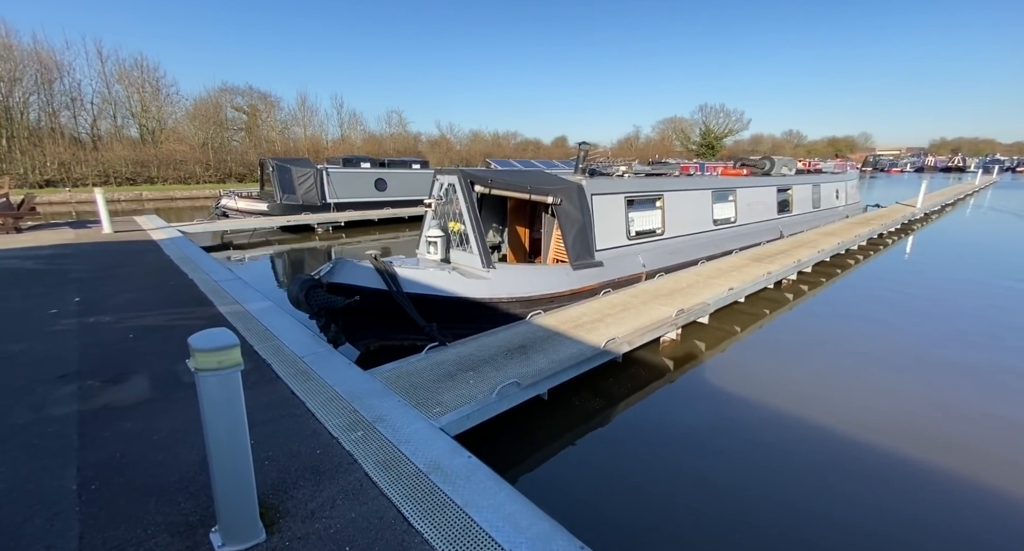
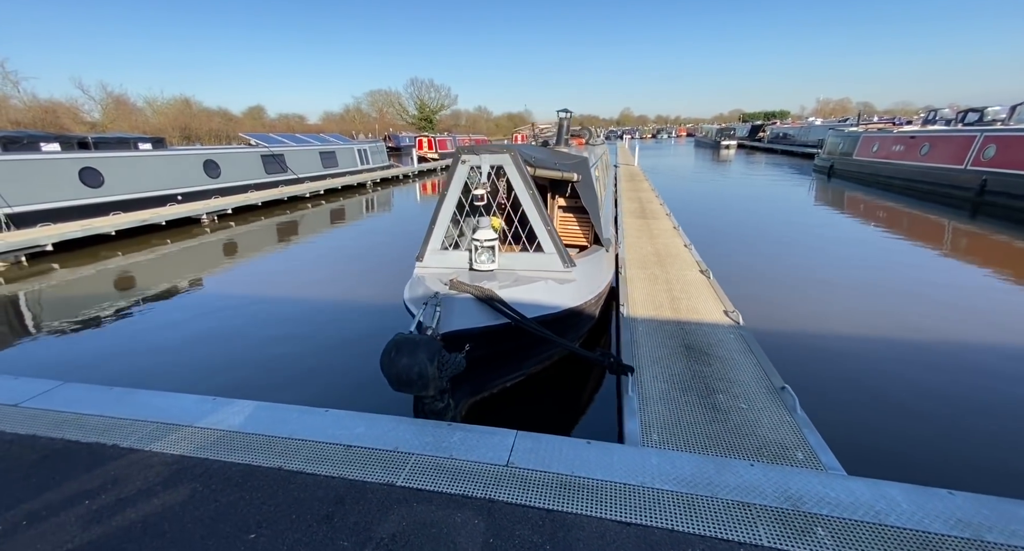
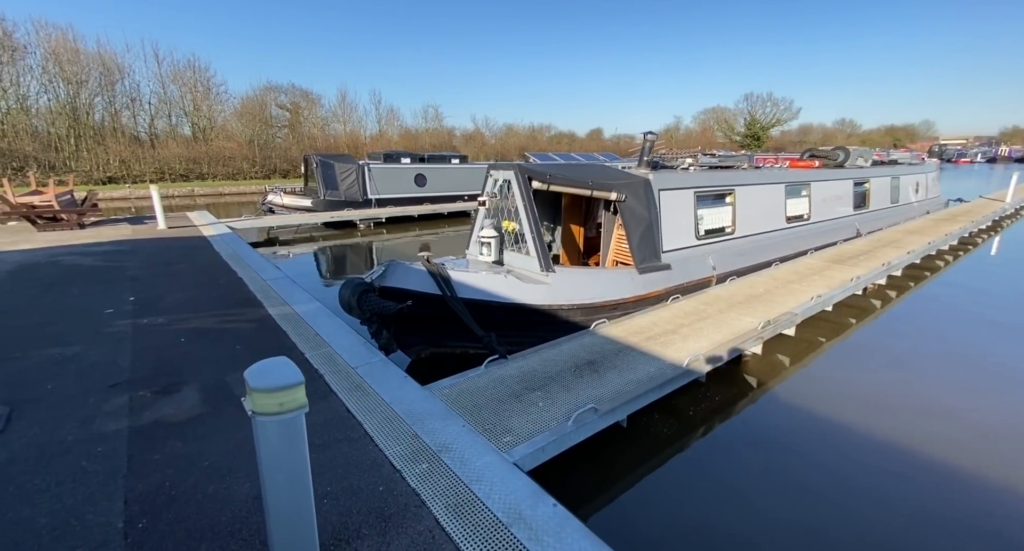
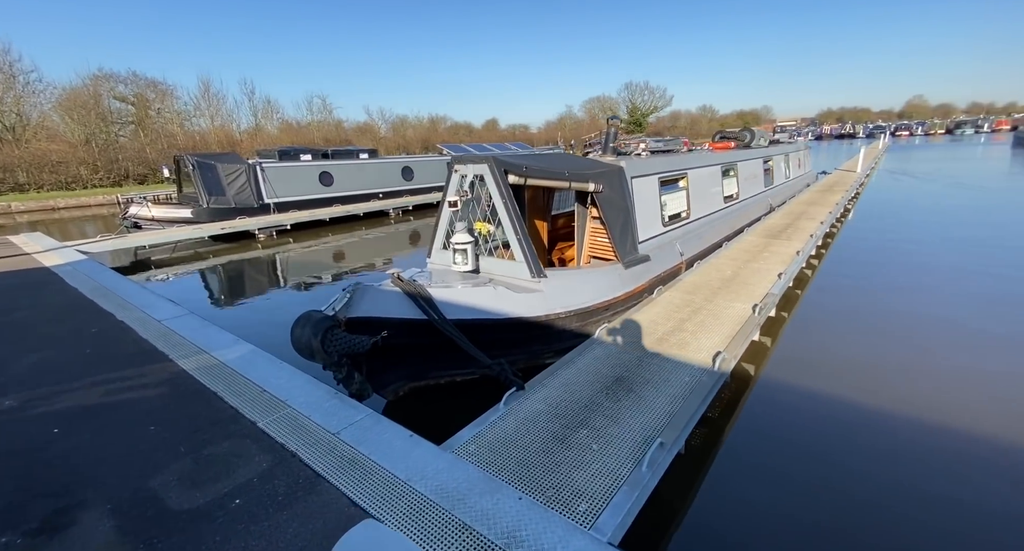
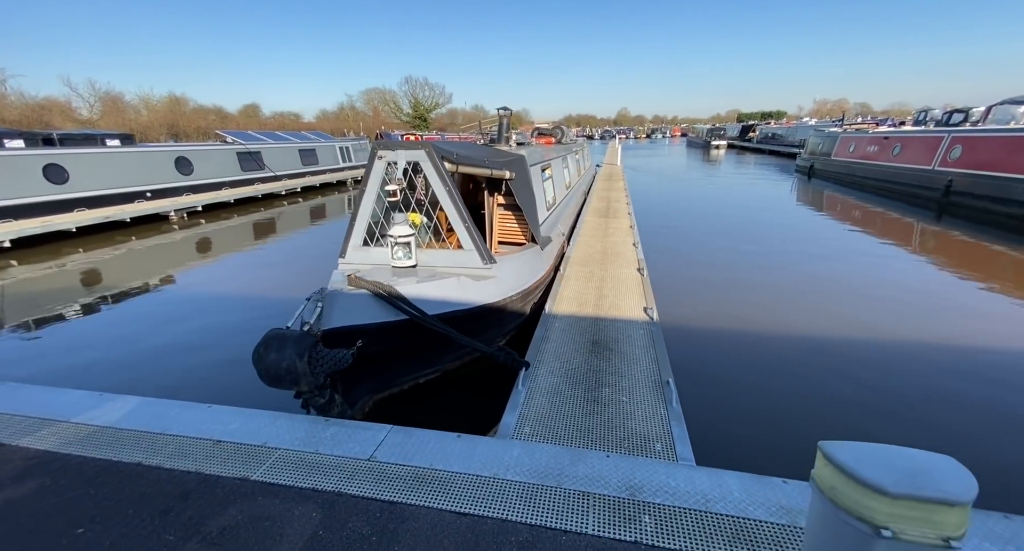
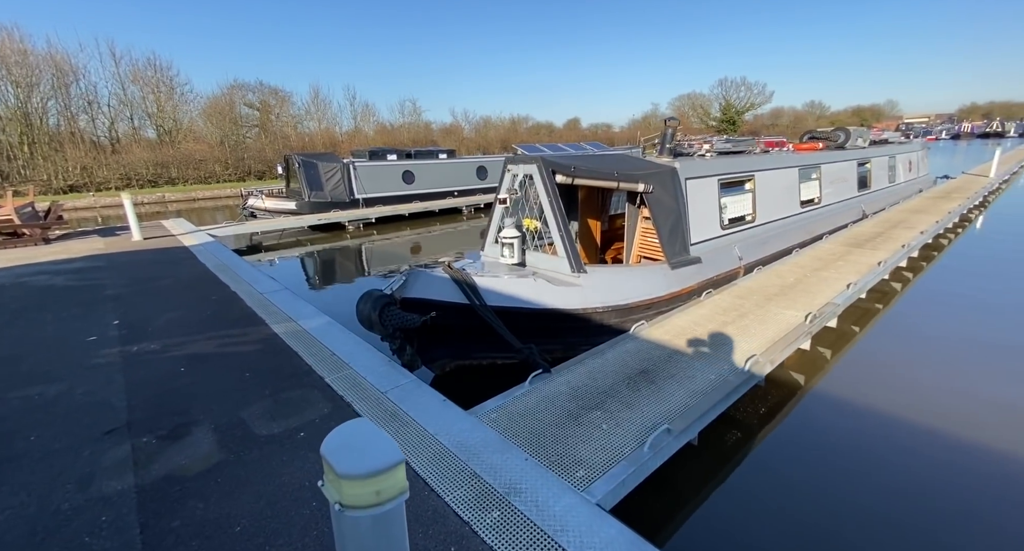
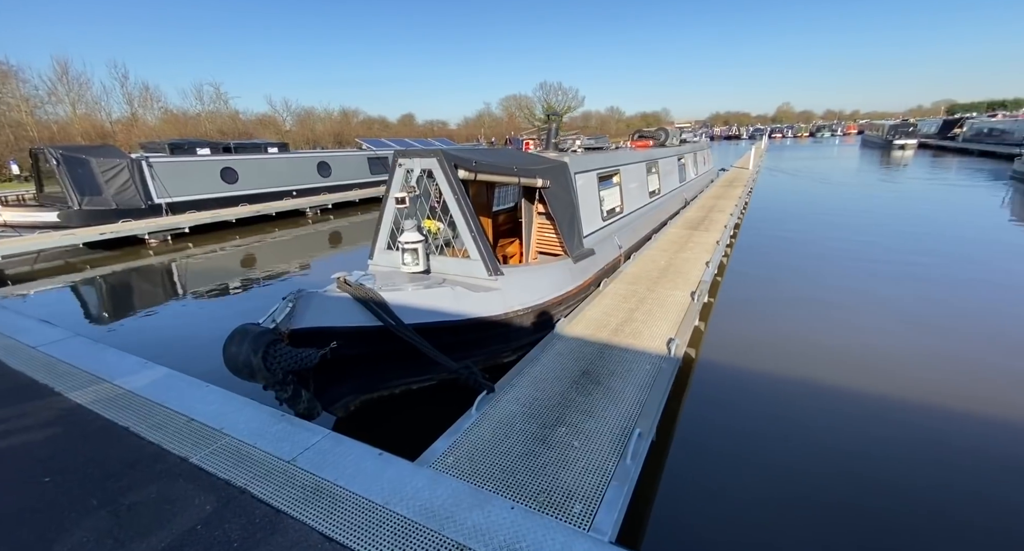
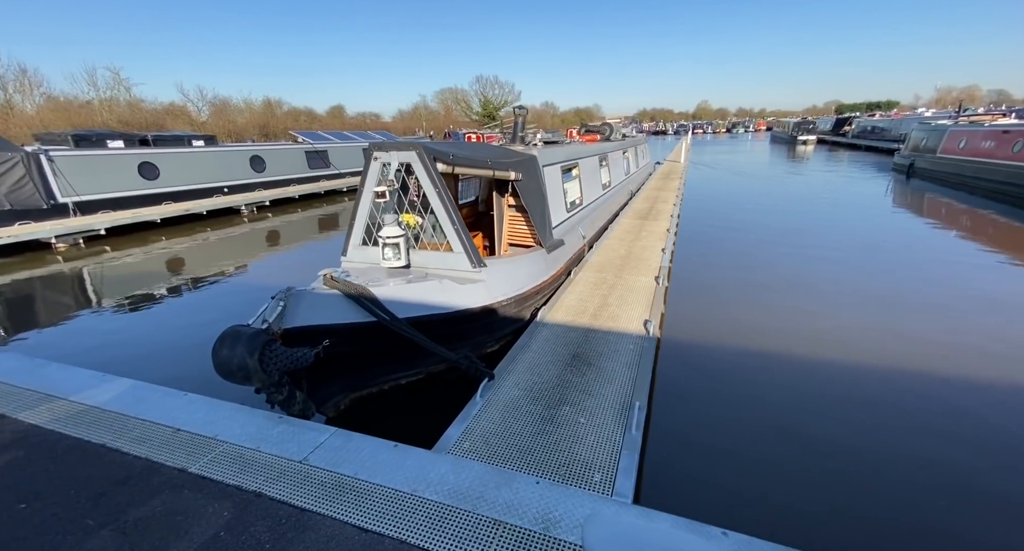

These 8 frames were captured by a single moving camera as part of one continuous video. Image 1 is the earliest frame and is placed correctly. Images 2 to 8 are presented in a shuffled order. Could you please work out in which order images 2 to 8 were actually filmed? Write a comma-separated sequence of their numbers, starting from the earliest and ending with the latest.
3, 6, 4, 7, 8, 5, 2
